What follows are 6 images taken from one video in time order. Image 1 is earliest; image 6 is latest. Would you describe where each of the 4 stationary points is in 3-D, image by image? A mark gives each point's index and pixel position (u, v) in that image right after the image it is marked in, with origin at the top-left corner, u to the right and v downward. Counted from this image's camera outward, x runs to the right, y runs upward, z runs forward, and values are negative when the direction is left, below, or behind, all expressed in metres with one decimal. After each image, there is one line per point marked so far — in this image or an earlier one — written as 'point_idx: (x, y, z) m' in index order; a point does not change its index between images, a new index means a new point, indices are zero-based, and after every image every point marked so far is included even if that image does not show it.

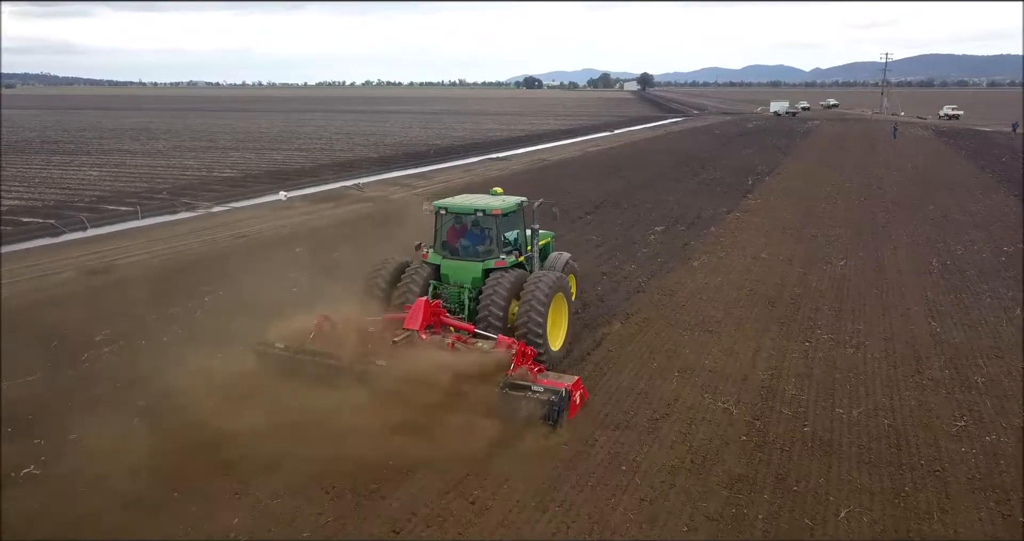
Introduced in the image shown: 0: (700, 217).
0: (+3.8, +1.1, +15.8) m
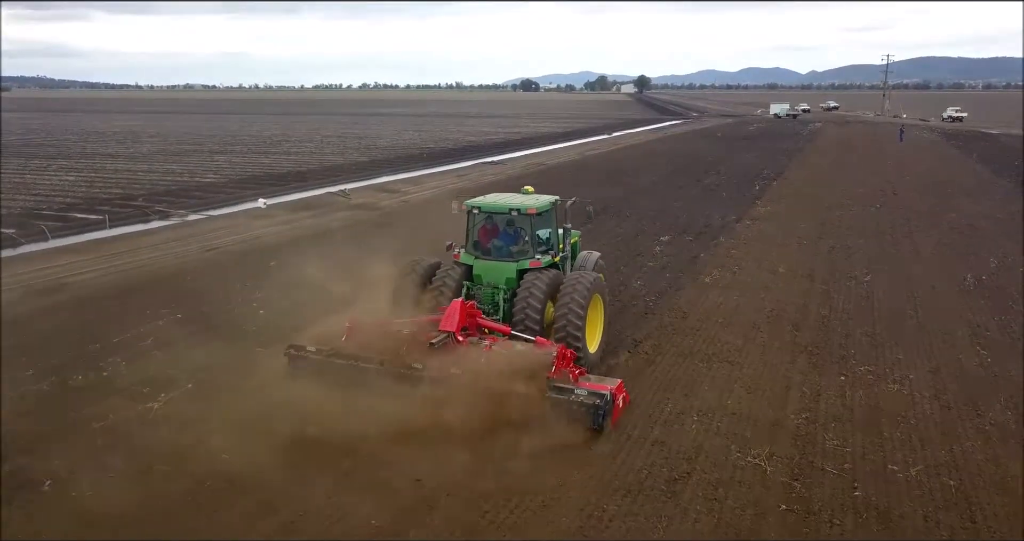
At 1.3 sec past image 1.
0: (+3.9, +0.9, +15.2) m
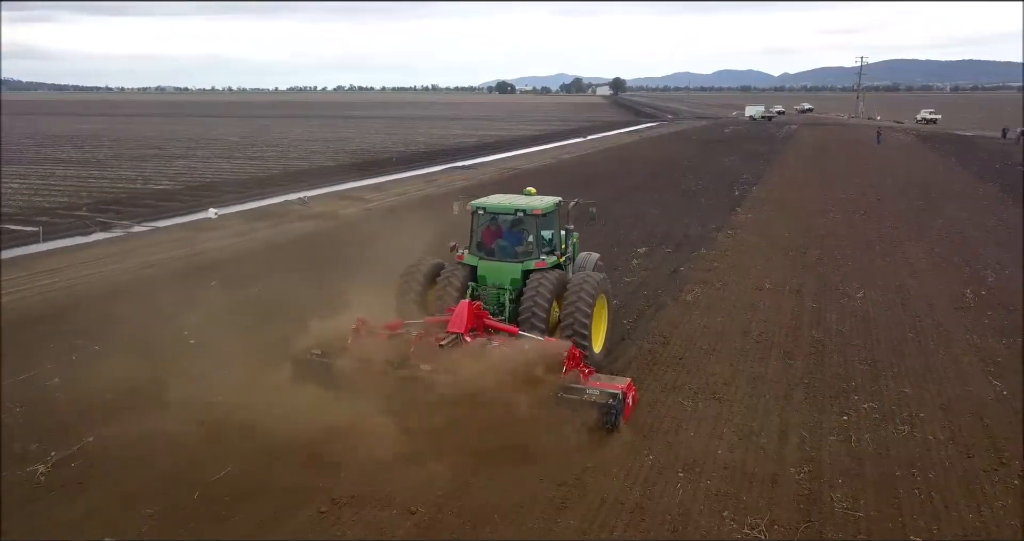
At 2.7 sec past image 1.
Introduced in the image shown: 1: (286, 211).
0: (+3.3, +0.6, +14.4) m
1: (-5.1, +1.3, +17.3) m
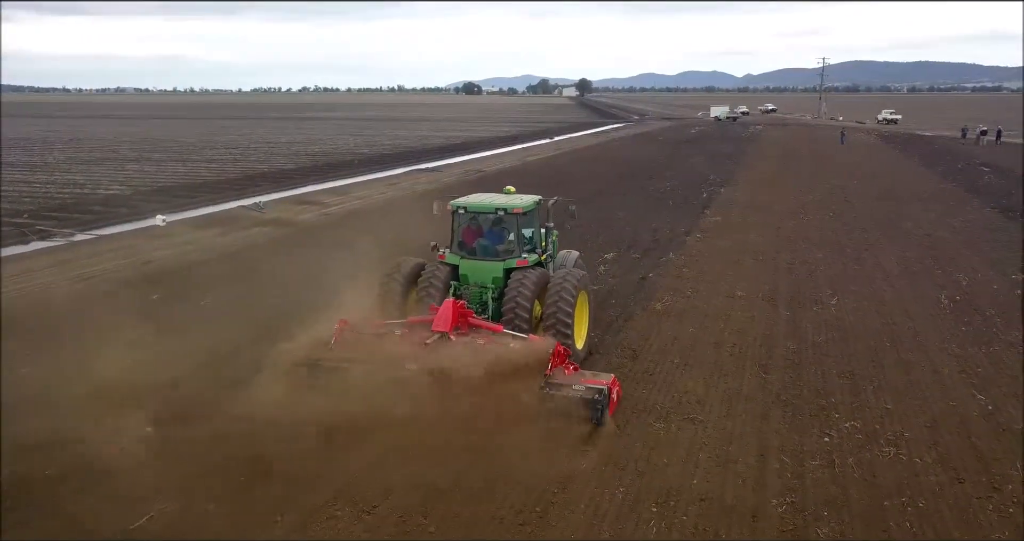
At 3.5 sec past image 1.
0: (+2.6, +0.5, +14.0) m
1: (-5.9, +1.2, +16.6) m
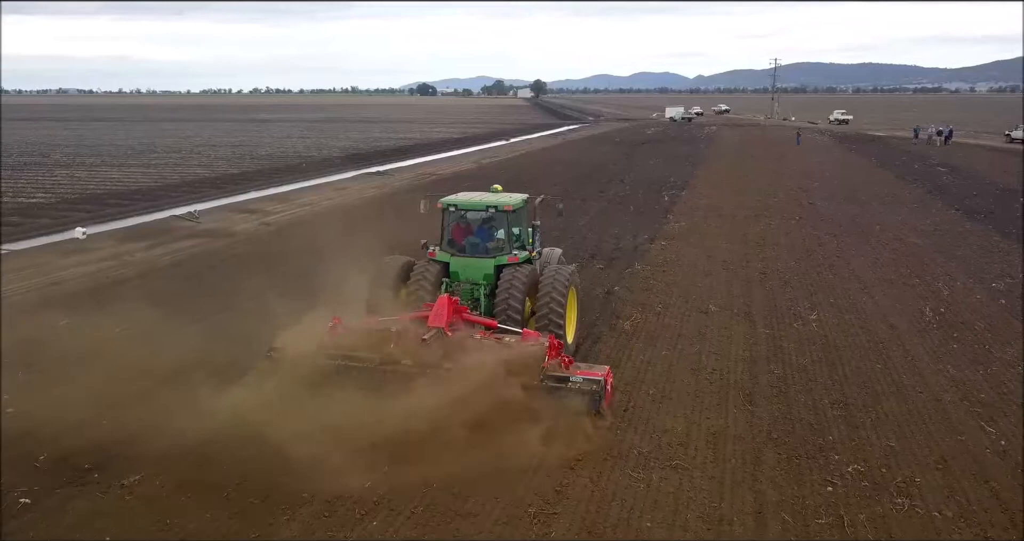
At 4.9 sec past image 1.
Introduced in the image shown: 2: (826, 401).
0: (+1.9, +0.4, +13.2) m
1: (-6.8, +0.9, +15.4) m
2: (+2.7, -1.1, +6.6) m
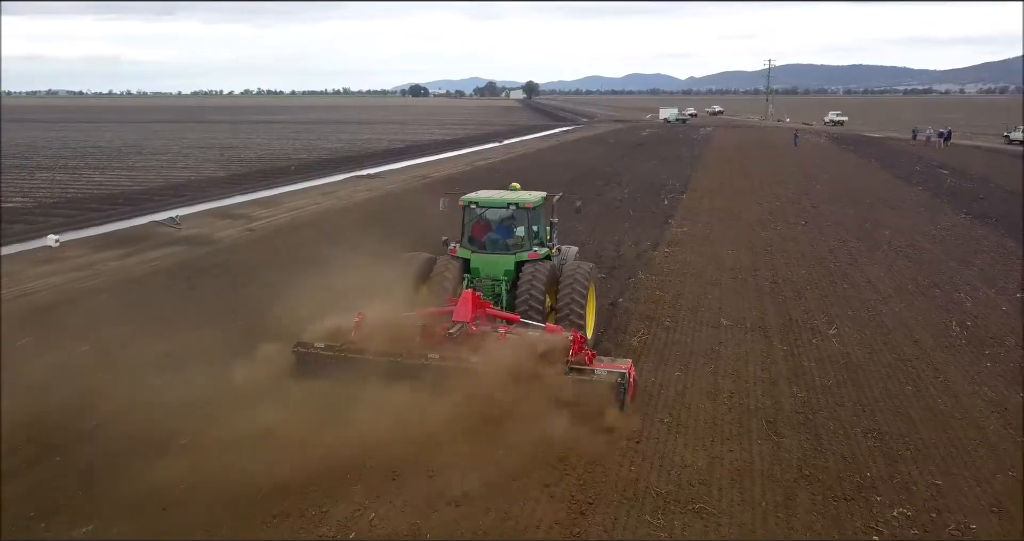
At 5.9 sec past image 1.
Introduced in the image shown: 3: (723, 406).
0: (+1.8, +0.2, +12.6) m
1: (-6.8, +0.7, +14.7) m
2: (+2.7, -1.2, +6.0) m
3: (+1.8, -1.1, +6.4) m
